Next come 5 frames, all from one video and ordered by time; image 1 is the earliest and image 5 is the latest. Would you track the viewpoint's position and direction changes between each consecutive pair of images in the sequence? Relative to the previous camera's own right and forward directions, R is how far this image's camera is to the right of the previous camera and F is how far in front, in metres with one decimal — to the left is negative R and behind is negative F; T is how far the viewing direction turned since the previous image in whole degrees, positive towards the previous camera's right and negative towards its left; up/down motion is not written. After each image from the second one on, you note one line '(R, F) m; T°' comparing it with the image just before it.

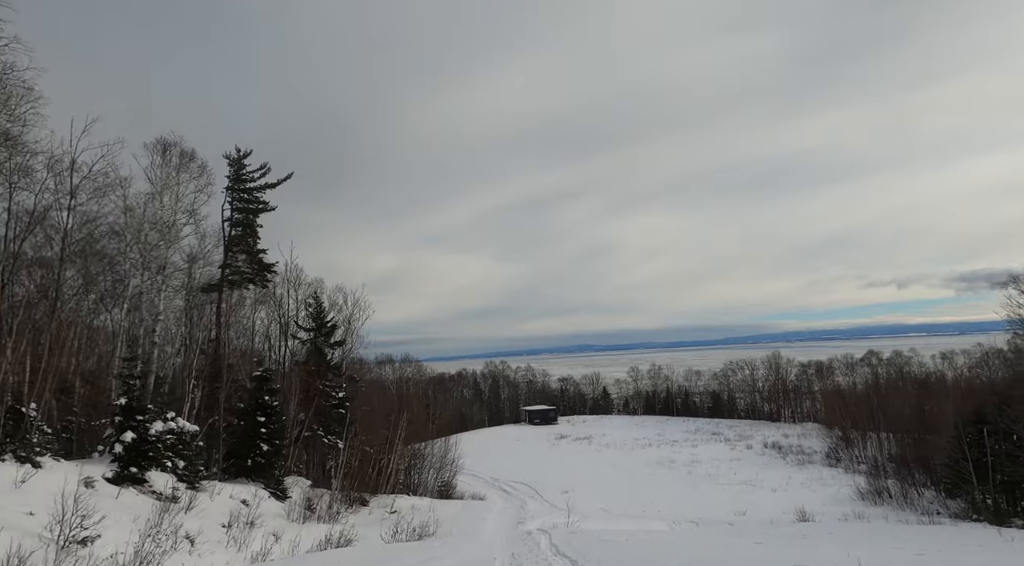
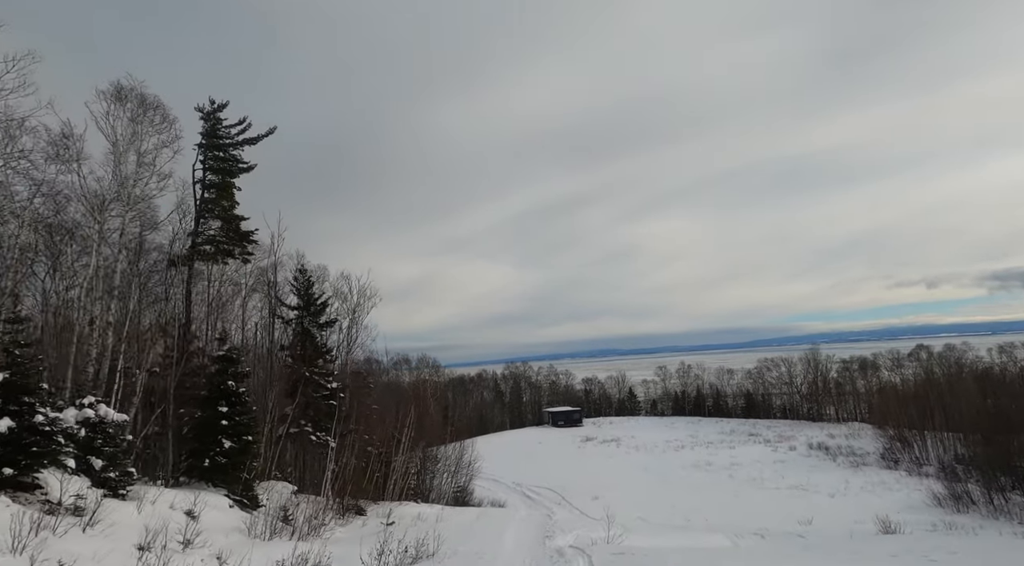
(0.0, +4.4) m; -2°
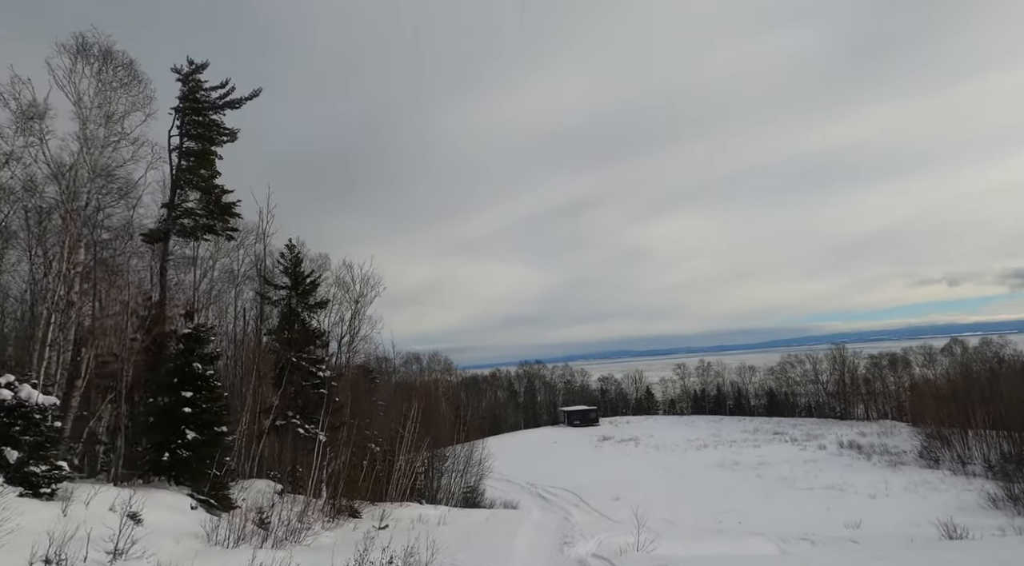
(+0.1, +2.5) m; -1°
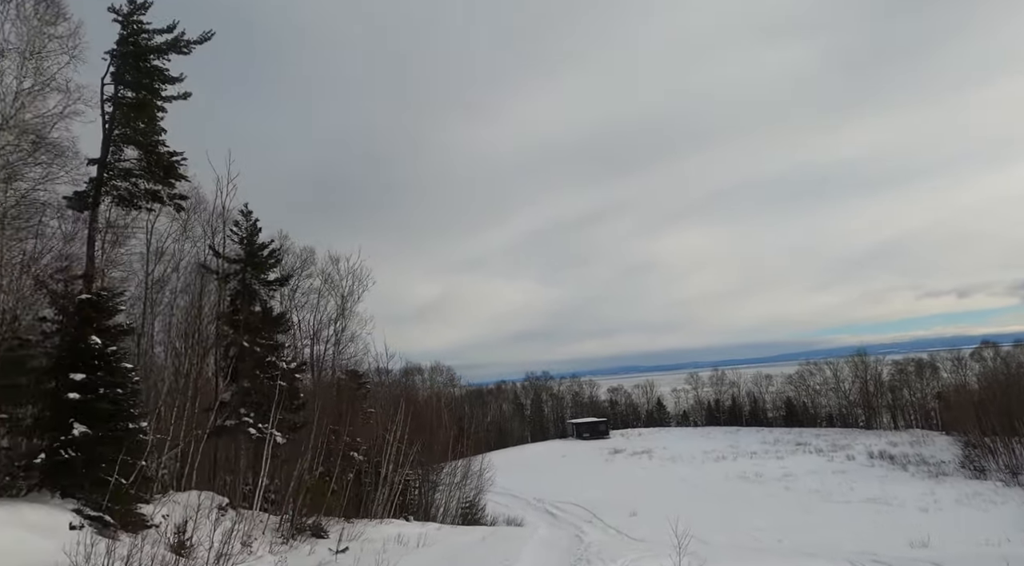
(+0.2, +3.6) m; -1°
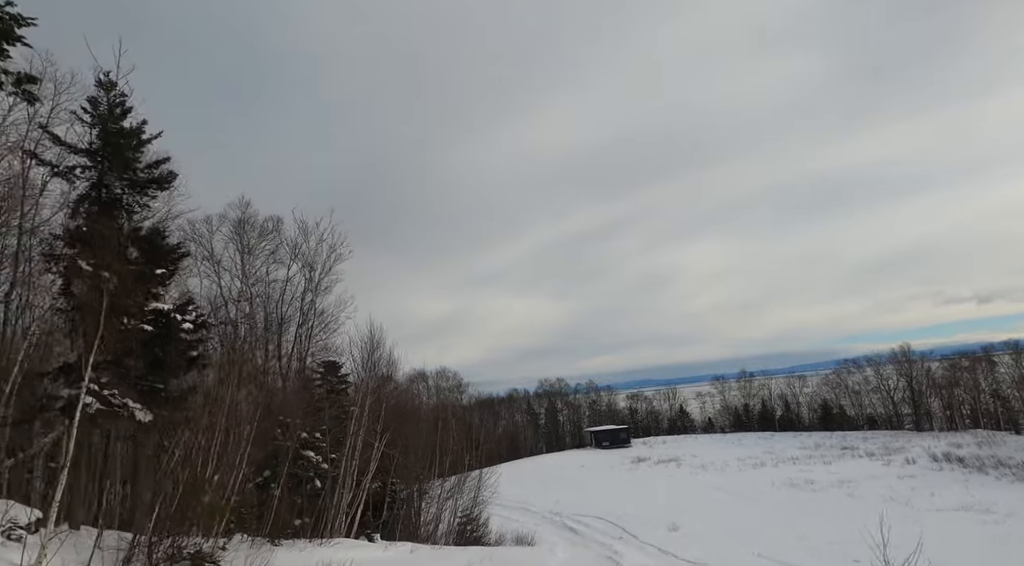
(+0.3, +6.1) m; -1°
